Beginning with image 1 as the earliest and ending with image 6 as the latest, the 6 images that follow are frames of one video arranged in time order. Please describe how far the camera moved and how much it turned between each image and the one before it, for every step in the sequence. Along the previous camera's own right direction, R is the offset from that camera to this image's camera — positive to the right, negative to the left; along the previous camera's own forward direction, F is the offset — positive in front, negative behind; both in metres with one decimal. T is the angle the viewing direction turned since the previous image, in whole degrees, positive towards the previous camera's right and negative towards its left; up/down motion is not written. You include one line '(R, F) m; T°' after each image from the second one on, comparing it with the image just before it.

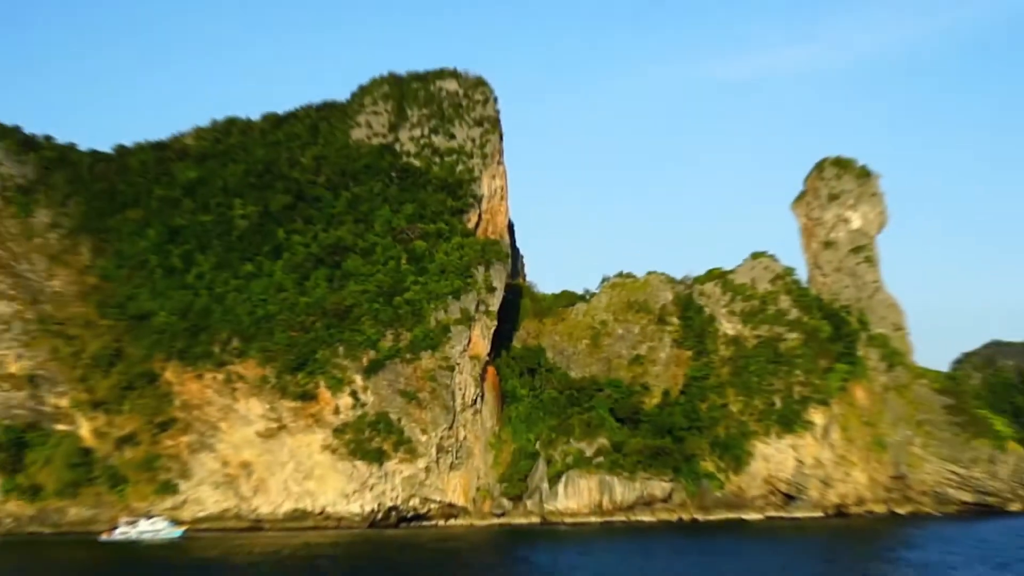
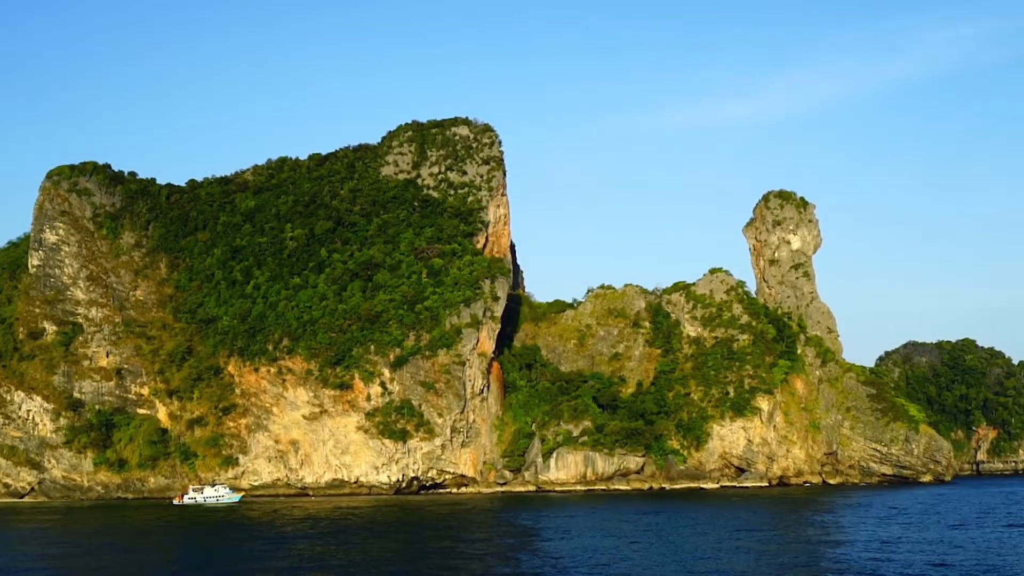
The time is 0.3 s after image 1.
(-1.9, -11.4) m; +2°
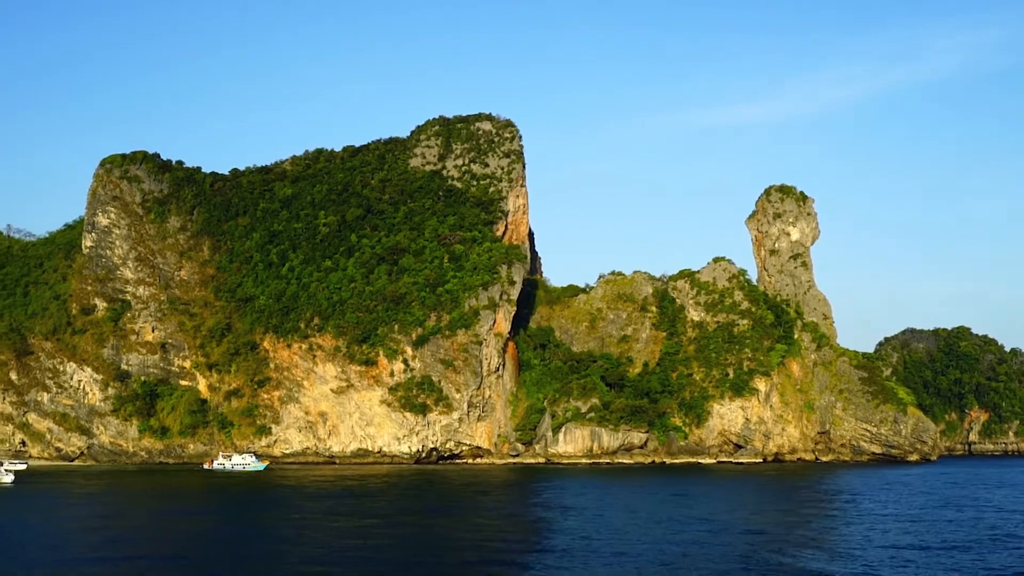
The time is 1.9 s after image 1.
(-1.2, -4.6) m; 0°
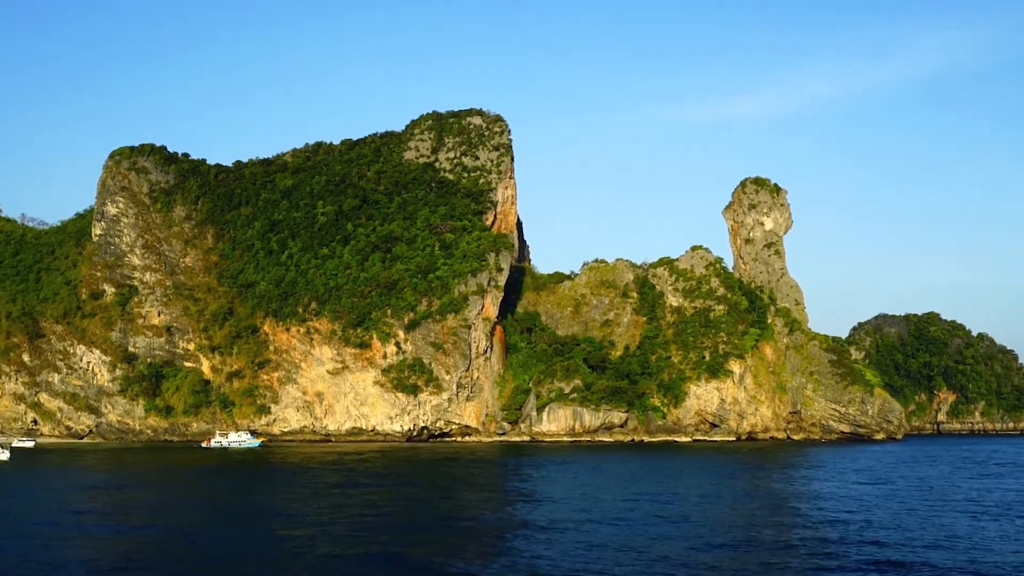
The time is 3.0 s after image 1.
(-0.7, -3.7) m; +1°
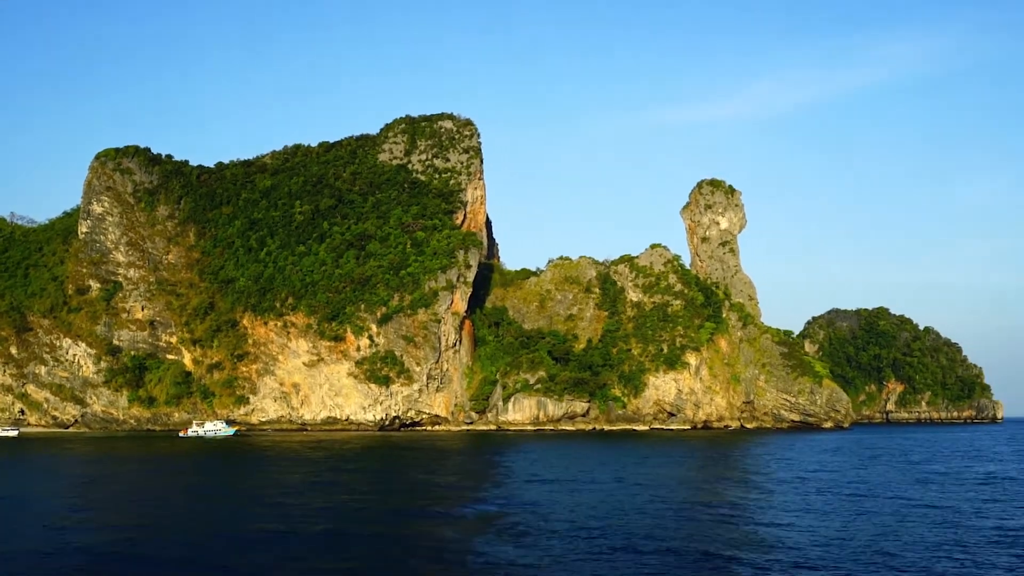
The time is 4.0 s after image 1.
(-0.5, -3.9) m; +2°
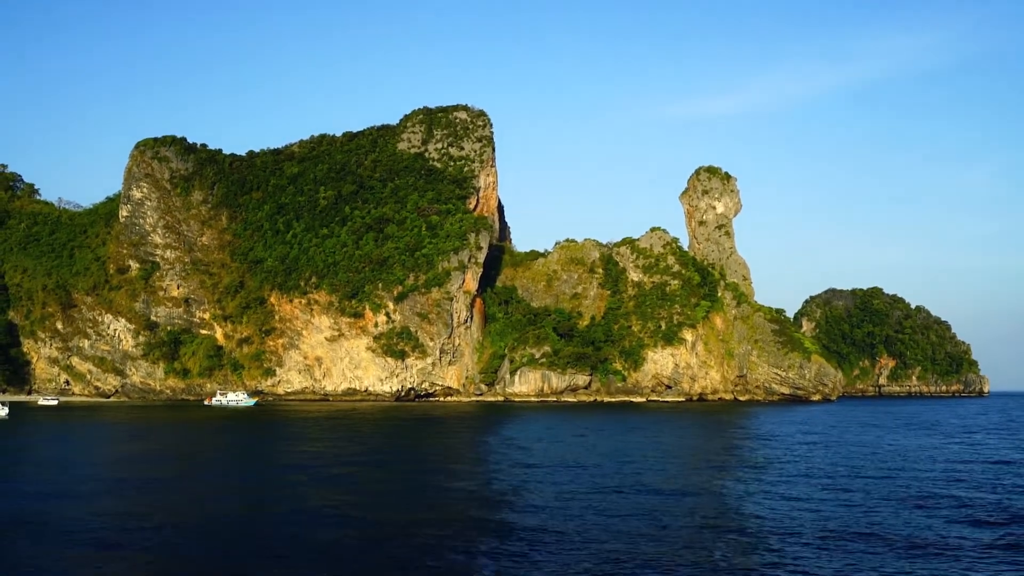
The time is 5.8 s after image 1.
(-1.0, -5.4) m; 0°
